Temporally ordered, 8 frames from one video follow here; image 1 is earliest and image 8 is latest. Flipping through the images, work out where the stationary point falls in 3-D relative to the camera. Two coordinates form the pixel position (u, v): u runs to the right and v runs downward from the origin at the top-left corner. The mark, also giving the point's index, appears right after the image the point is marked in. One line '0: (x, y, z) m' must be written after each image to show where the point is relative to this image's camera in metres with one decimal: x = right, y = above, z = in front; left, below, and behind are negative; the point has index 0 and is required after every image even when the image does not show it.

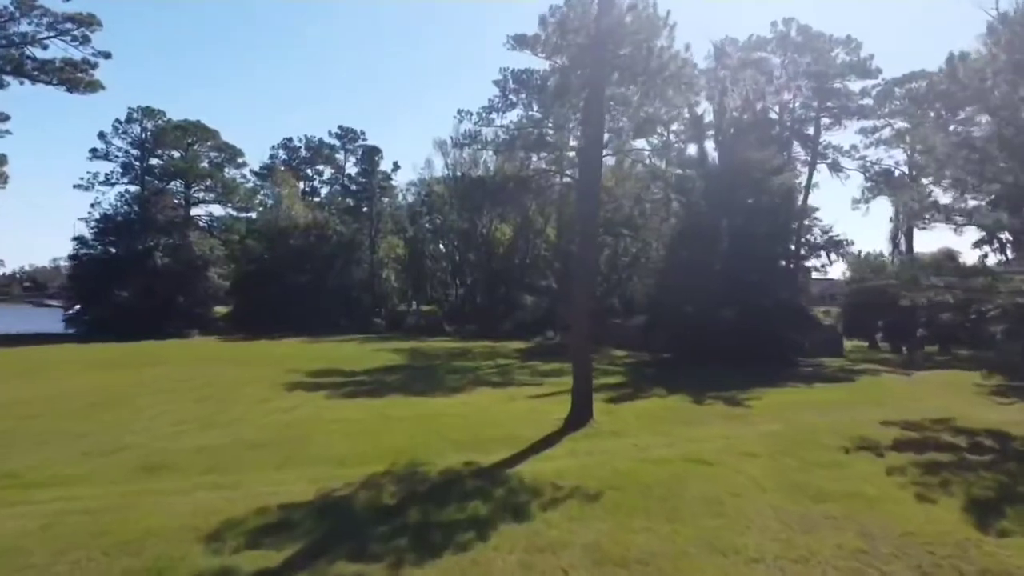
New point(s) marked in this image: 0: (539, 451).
0: (+0.4, -2.7, +13.3) m
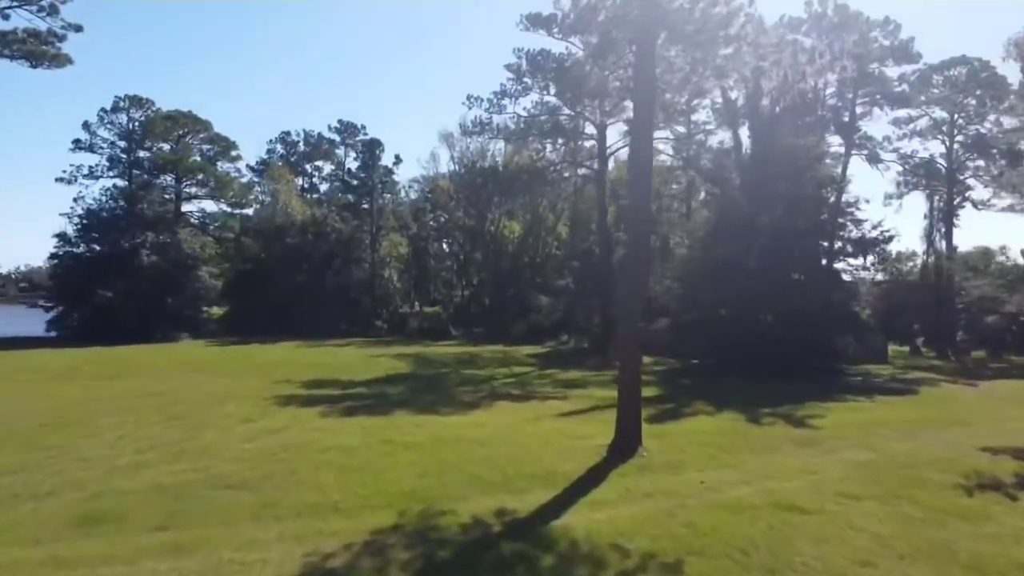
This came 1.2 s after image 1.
0: (+1.0, -2.7, +10.6) m
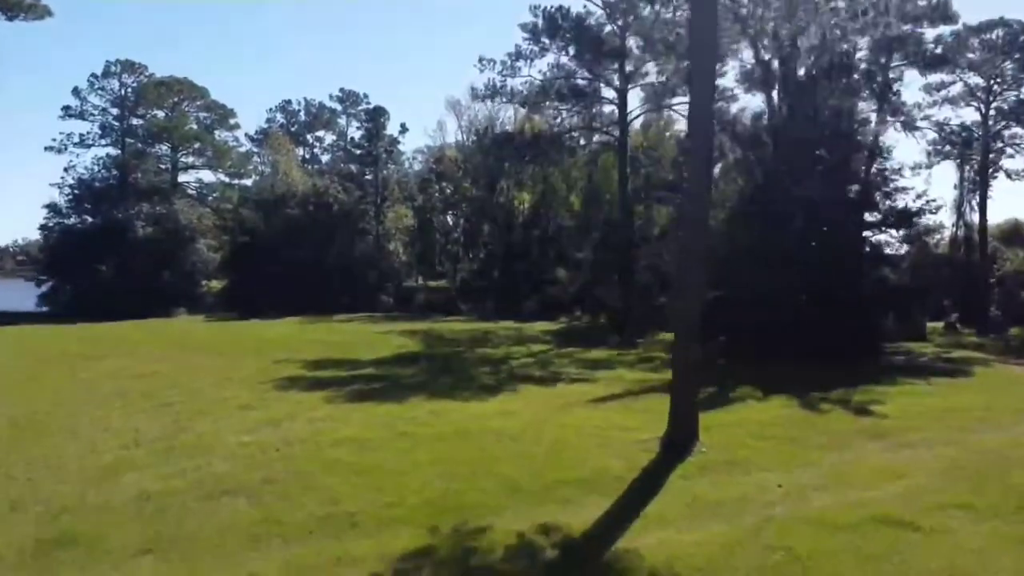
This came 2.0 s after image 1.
0: (+1.5, -2.4, +9.0) m
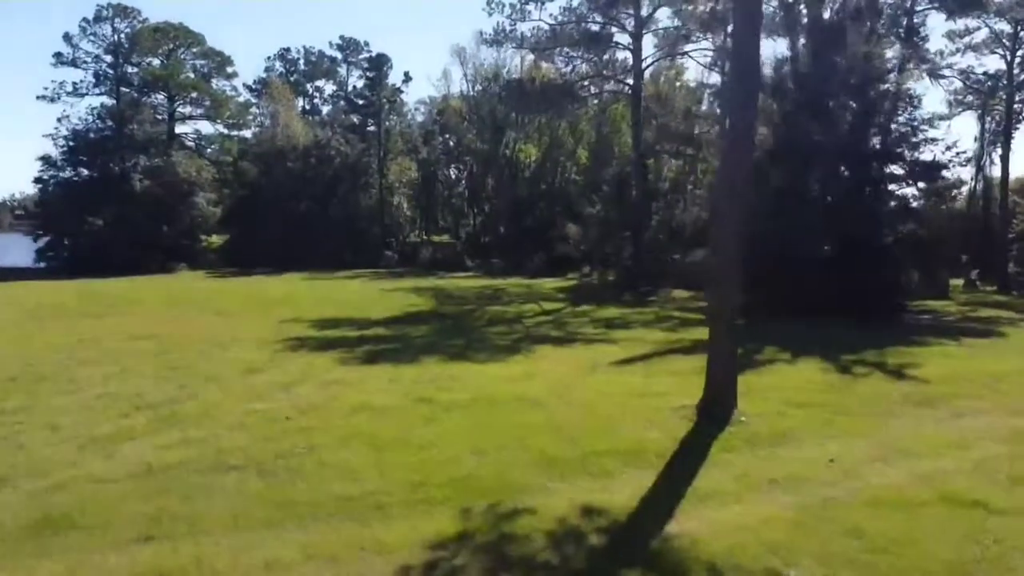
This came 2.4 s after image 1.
0: (+1.8, -1.9, +8.3) m
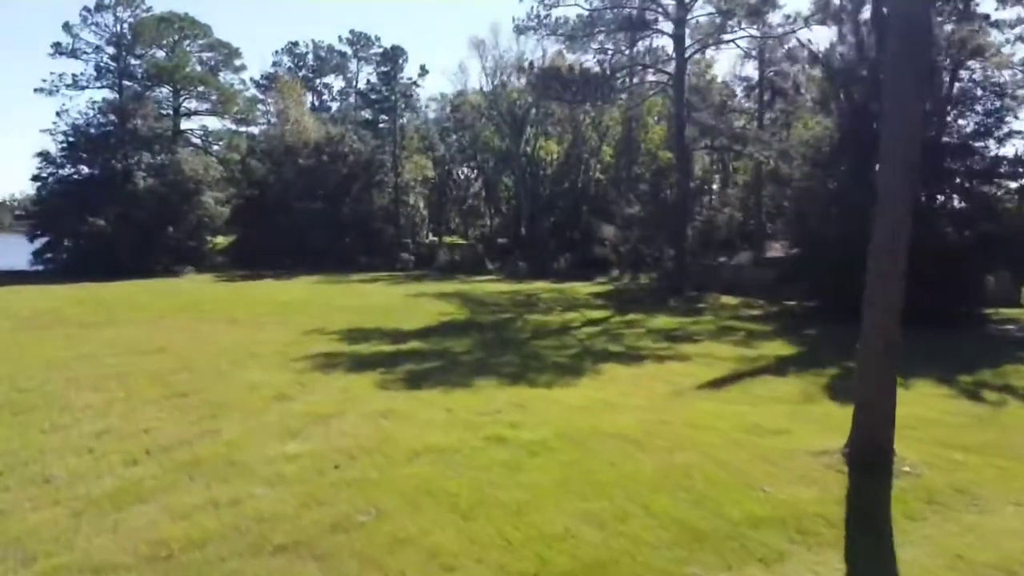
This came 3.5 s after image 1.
0: (+2.9, -2.1, +6.2) m
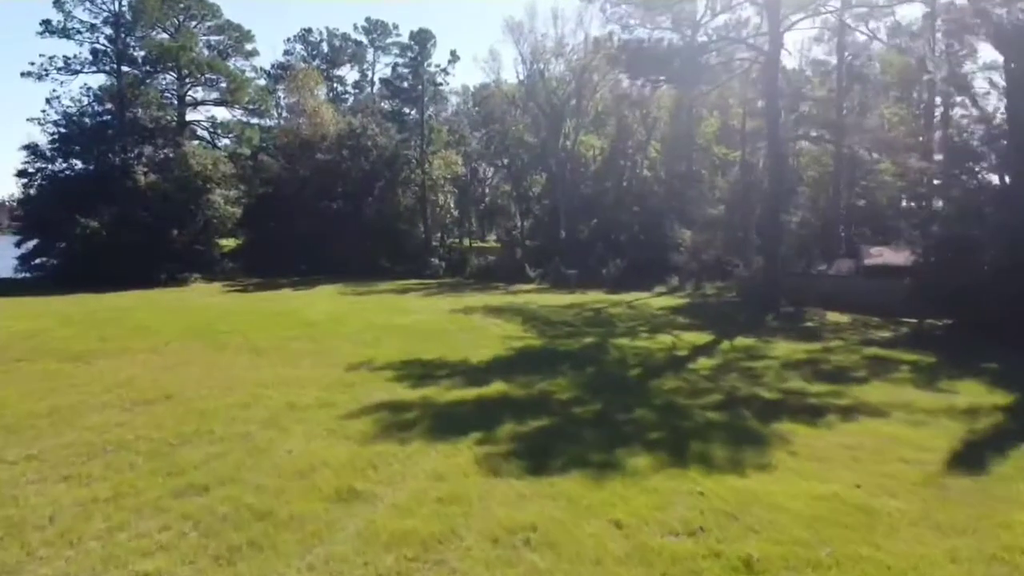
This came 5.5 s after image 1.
0: (+4.7, -2.5, +2.2) m
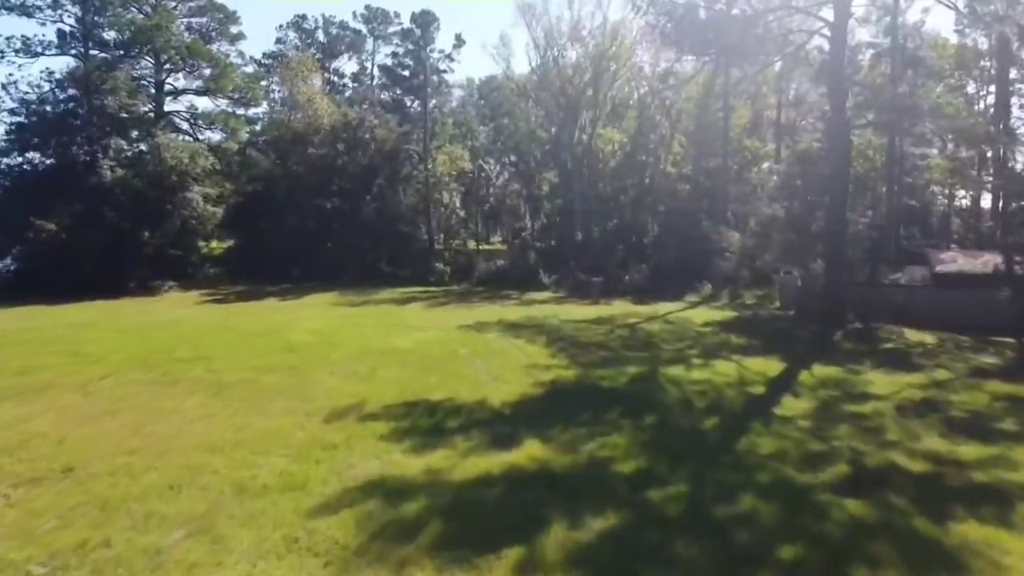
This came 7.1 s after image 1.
0: (+5.1, -2.8, -1.3) m
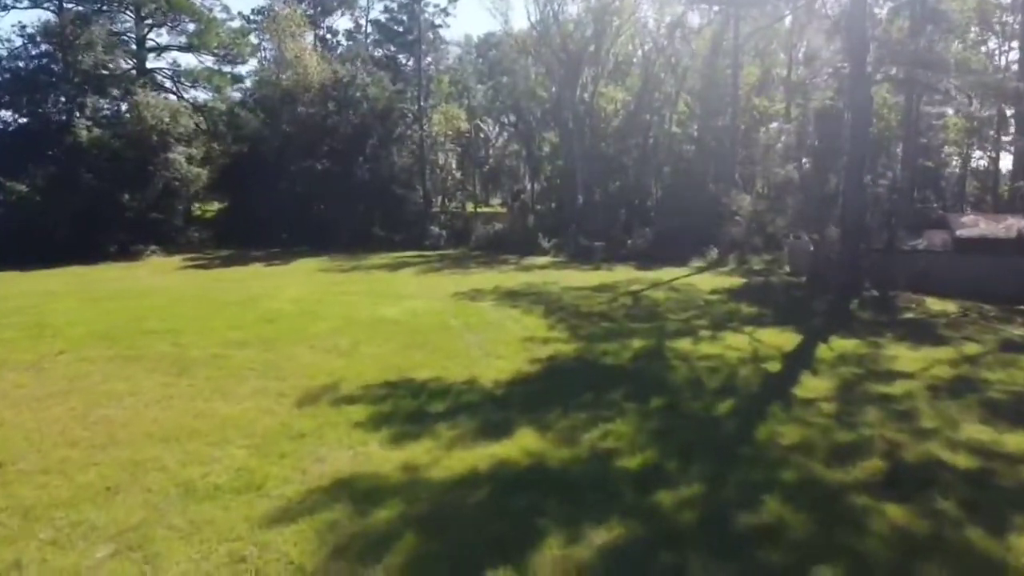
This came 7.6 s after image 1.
0: (+5.0, -3.0, -2.3) m
